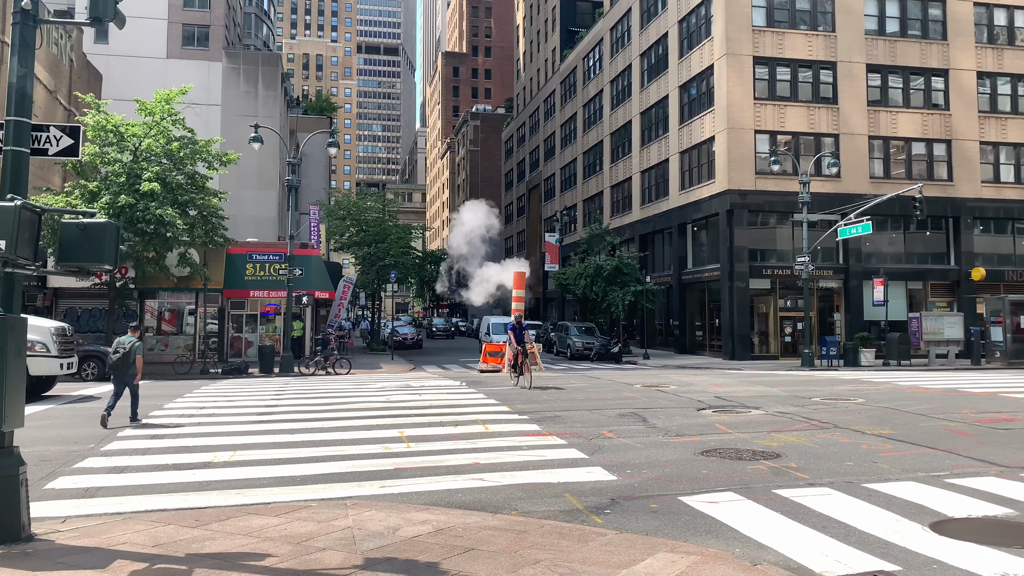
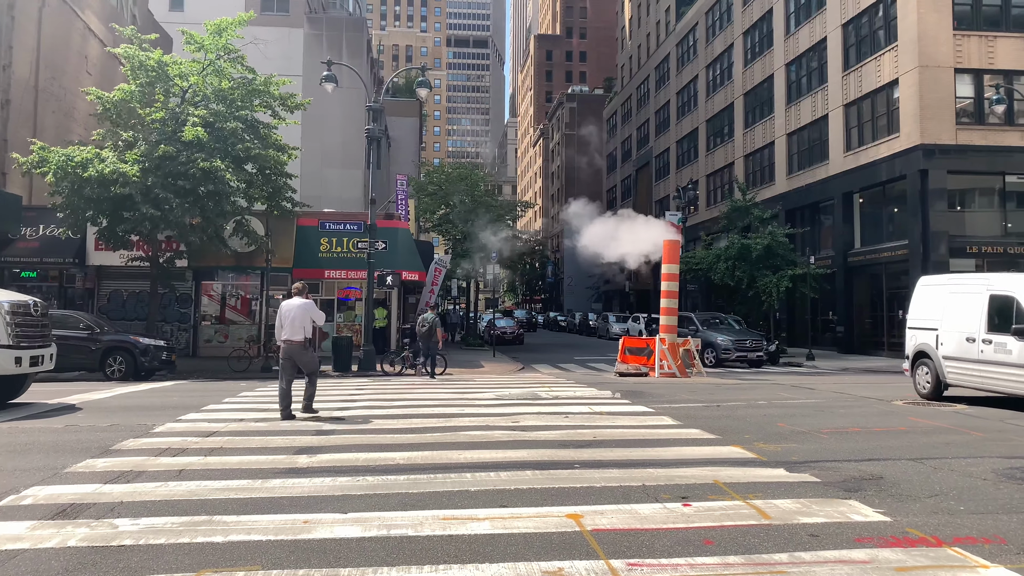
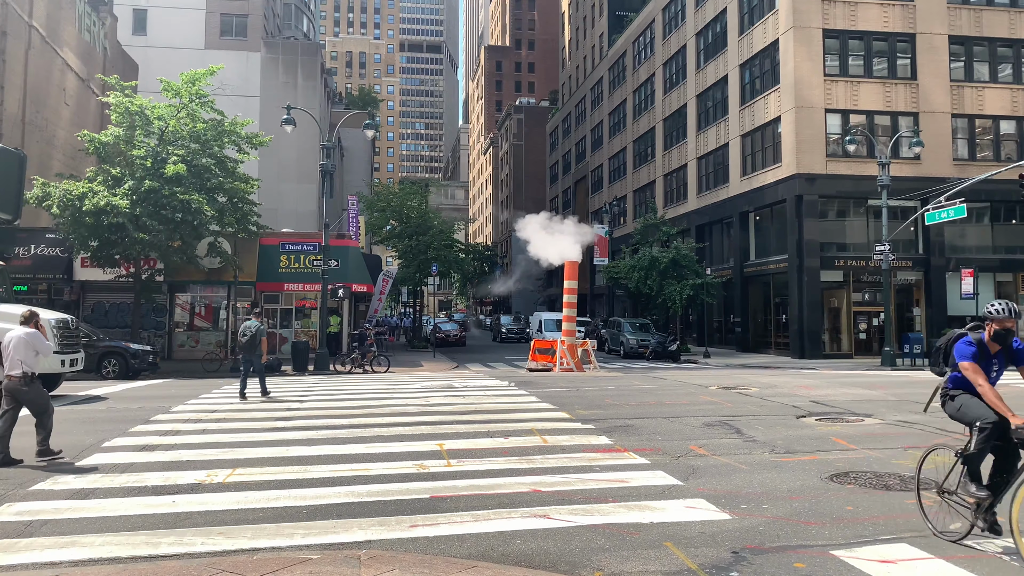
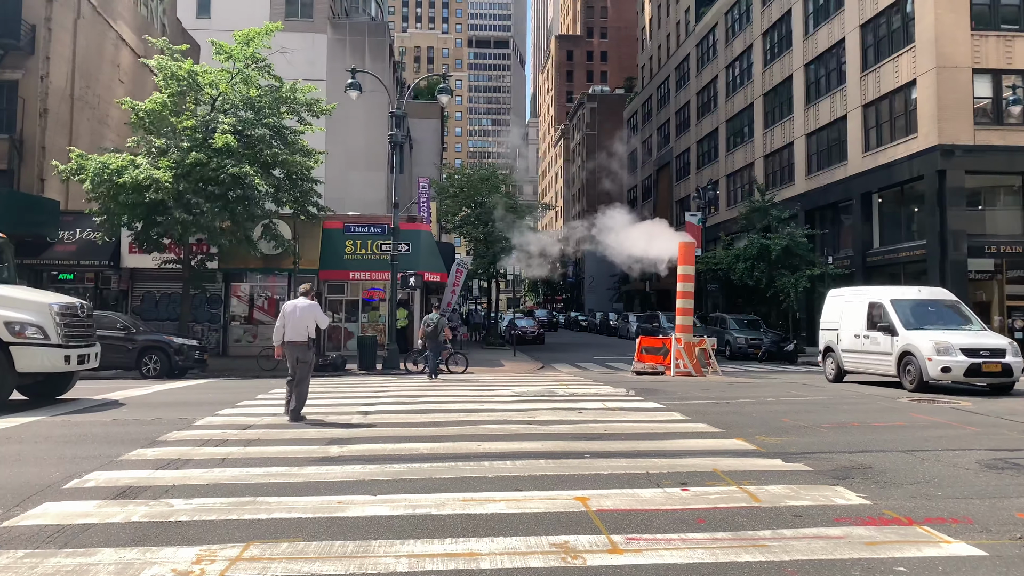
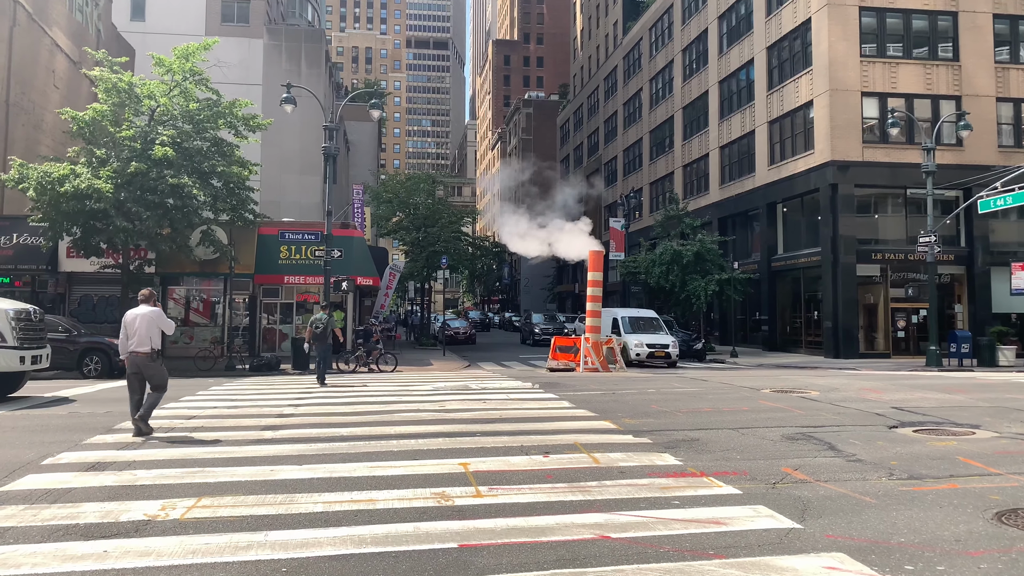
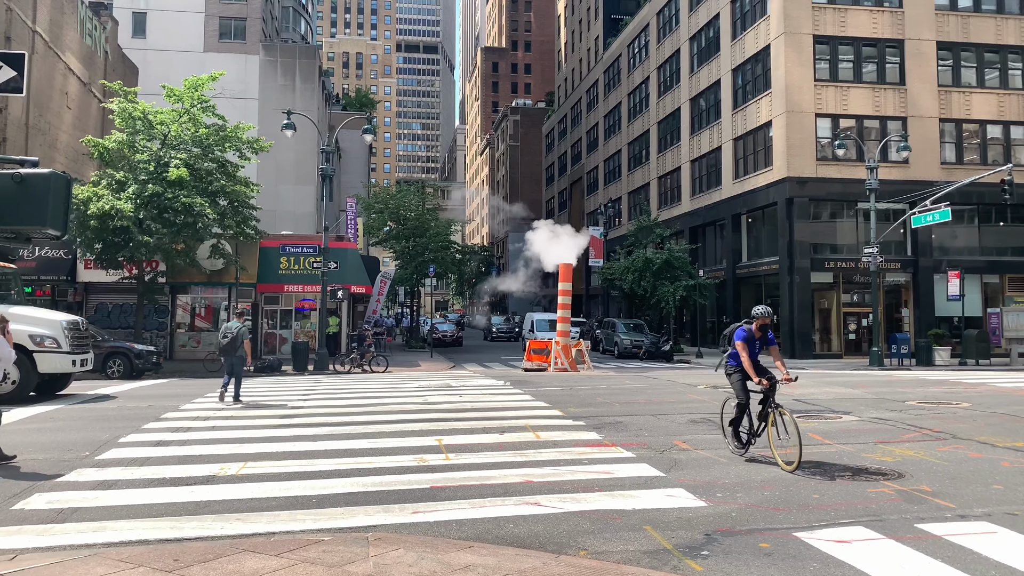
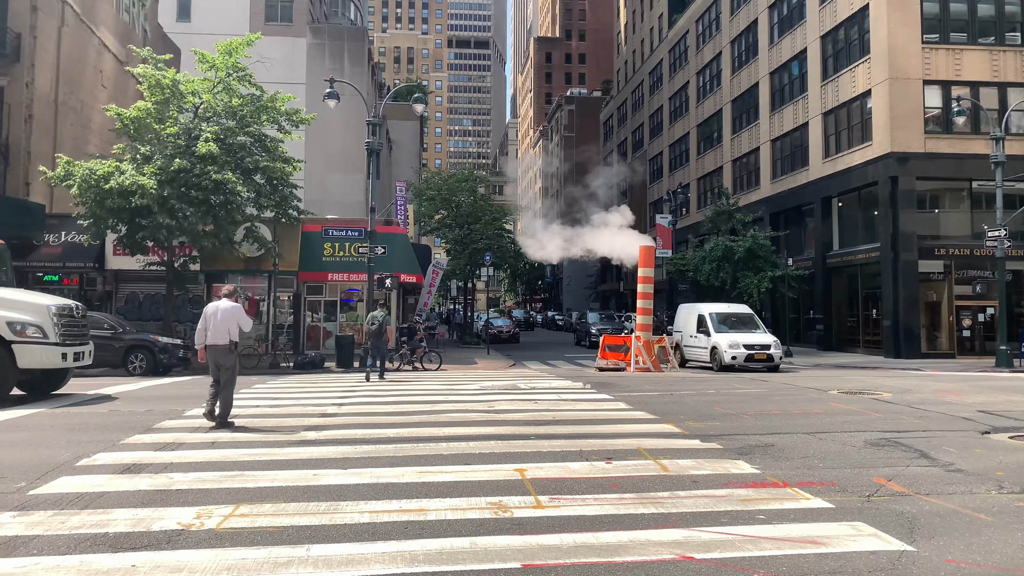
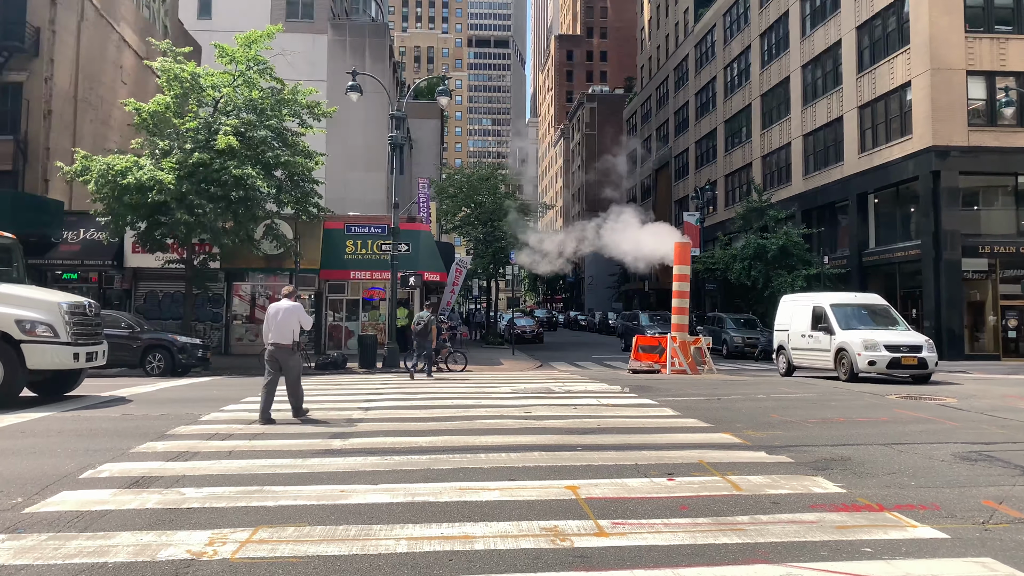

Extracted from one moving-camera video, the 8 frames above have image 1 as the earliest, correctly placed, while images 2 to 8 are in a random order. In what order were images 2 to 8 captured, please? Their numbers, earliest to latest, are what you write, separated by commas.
6, 3, 5, 7, 8, 4, 2
